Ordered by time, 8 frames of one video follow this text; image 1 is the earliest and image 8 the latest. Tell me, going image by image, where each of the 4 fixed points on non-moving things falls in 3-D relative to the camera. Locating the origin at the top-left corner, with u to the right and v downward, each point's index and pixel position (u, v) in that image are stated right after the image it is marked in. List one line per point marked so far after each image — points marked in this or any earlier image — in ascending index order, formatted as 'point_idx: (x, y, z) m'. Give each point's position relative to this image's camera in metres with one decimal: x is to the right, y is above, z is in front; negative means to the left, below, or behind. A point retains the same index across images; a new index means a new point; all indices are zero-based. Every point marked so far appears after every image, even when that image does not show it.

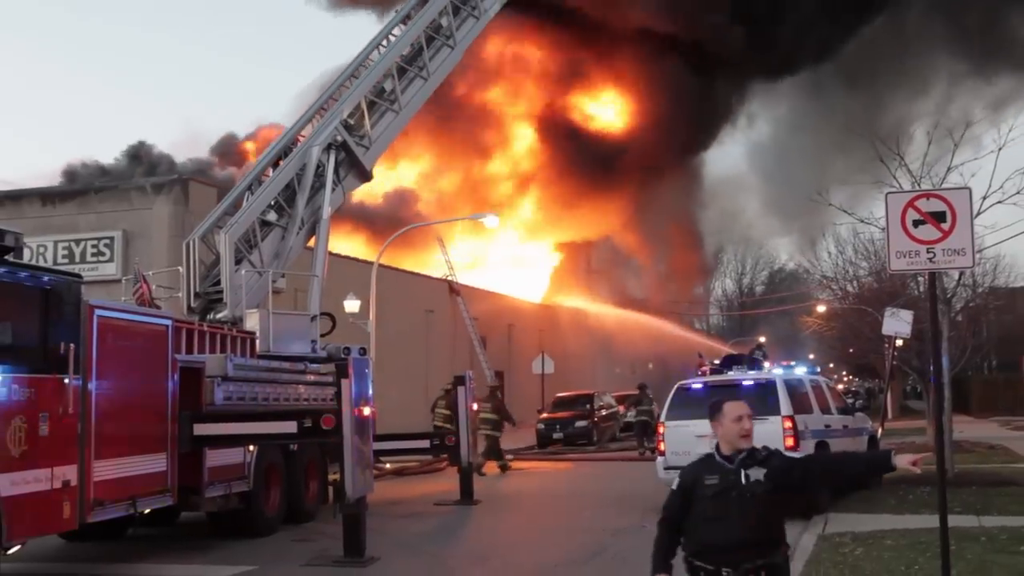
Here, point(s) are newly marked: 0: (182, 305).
0: (-3.6, -0.2, +11.3) m
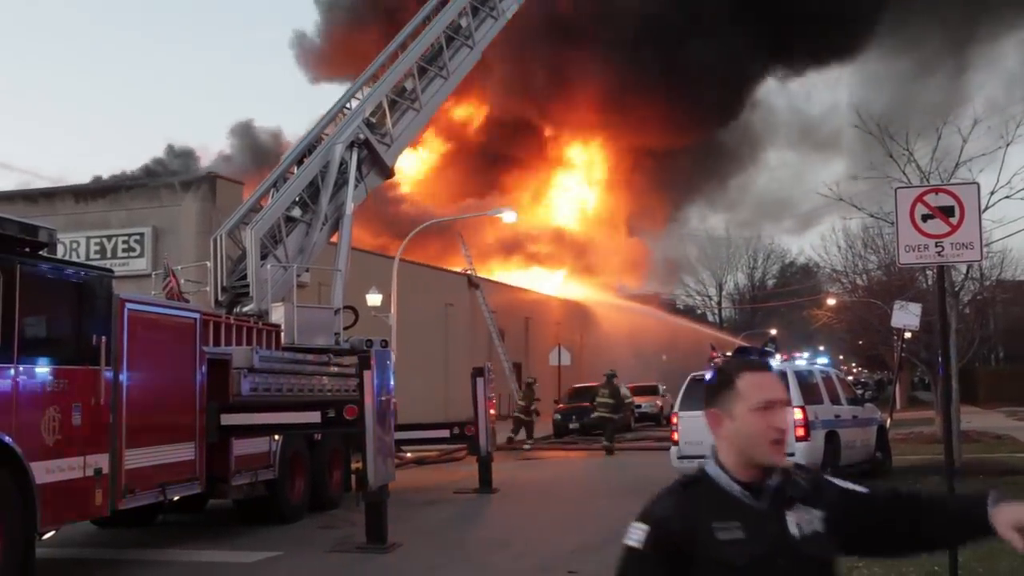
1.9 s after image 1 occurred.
0: (-3.4, -0.1, +11.6) m
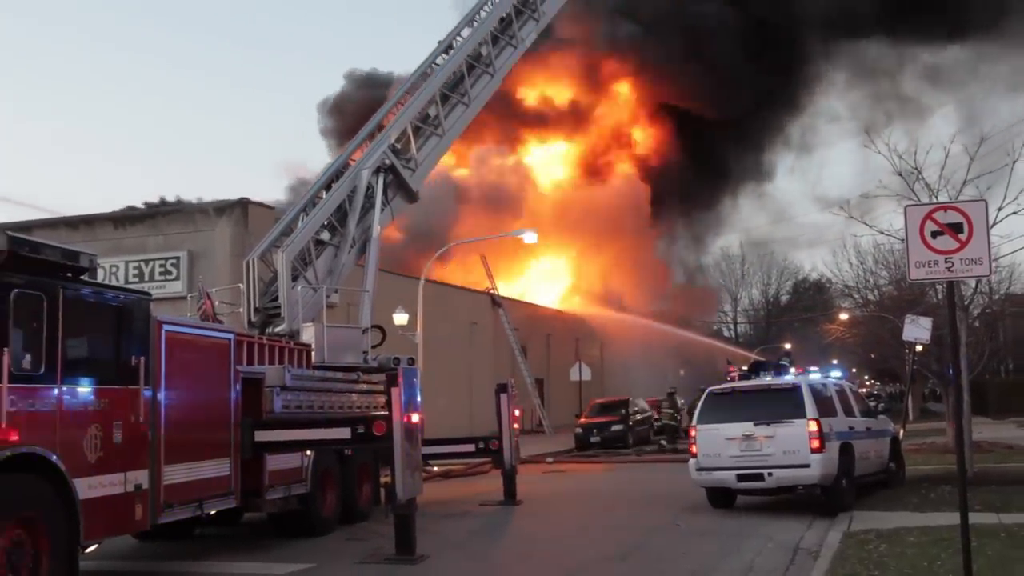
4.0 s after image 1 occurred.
0: (-3.2, -0.4, +12.0) m
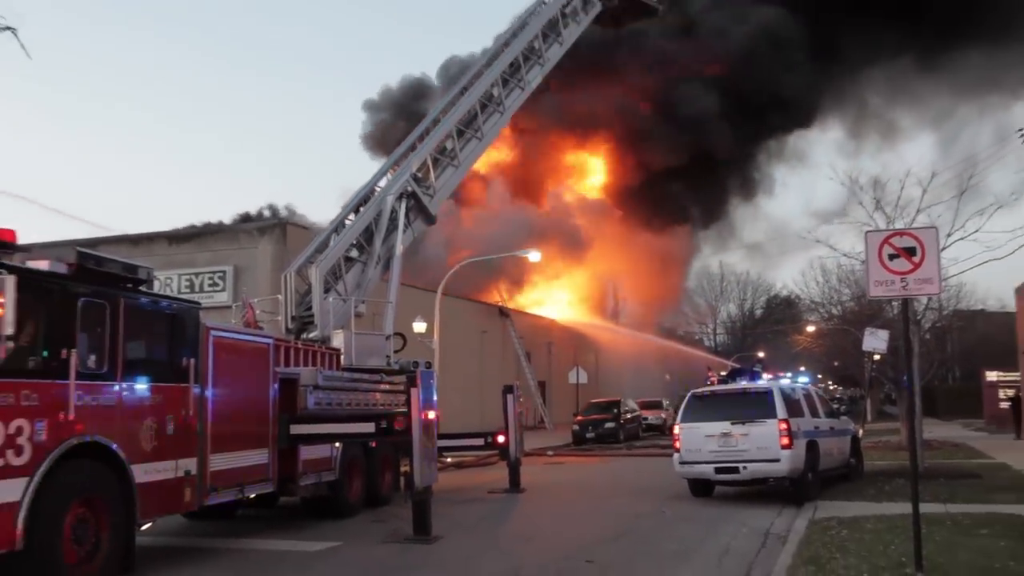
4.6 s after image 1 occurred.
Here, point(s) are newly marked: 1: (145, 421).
0: (-3.1, -0.5, +13.2) m
1: (-3.5, -1.3, +9.2) m
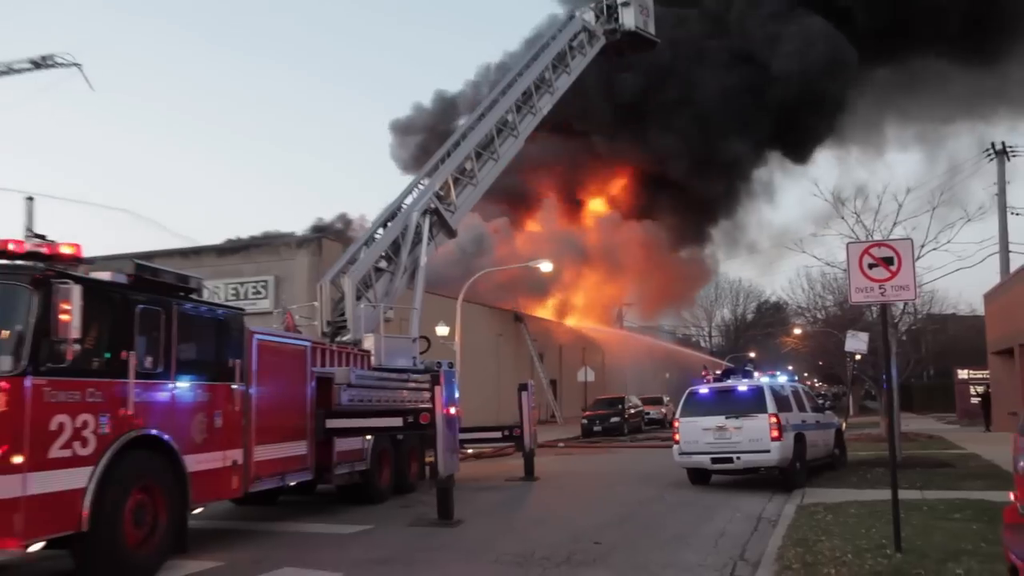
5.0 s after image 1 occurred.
0: (-2.9, -0.6, +14.4) m
1: (-3.3, -1.3, +10.3) m
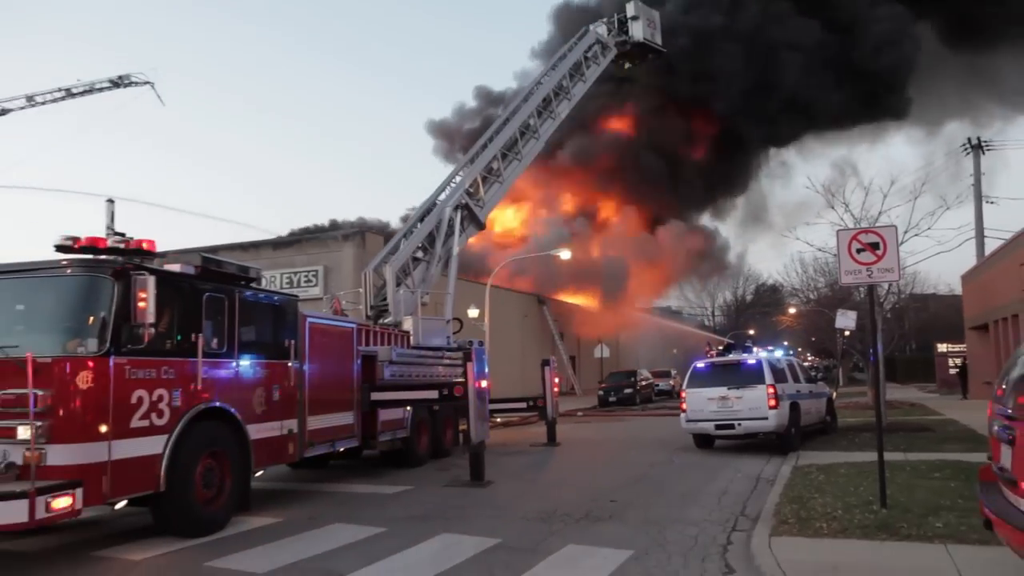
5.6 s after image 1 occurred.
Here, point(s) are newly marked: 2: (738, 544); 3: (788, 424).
0: (-2.5, -0.4, +15.9) m
1: (-3.0, -1.2, +11.9) m
2: (+2.5, -2.9, +10.7) m
3: (+3.8, -1.9, +13.5) m
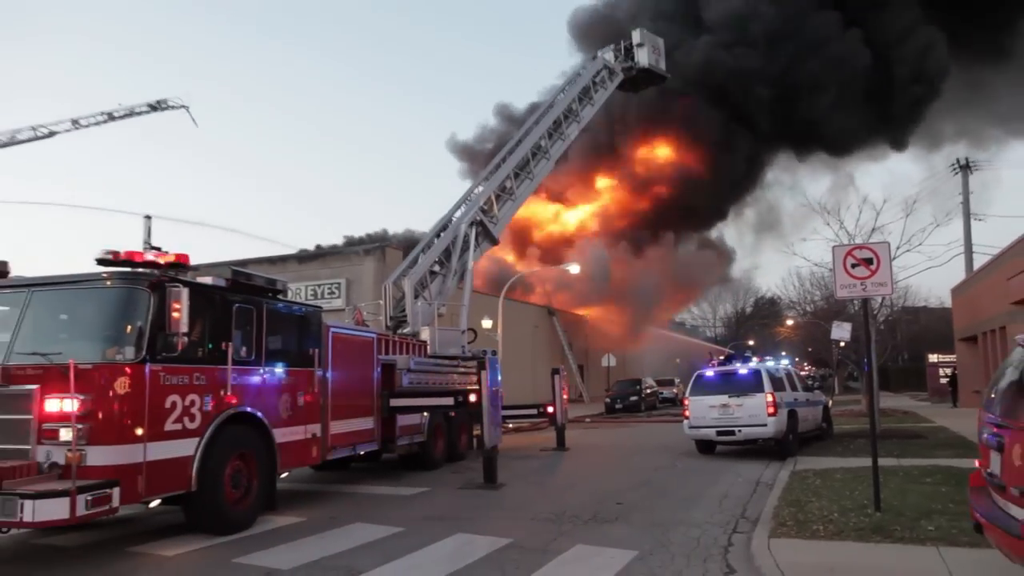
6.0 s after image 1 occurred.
0: (-2.3, -0.6, +16.7) m
1: (-2.9, -1.4, +12.6) m
2: (+2.6, -3.0, +11.4) m
3: (+4.0, -2.1, +14.2) m
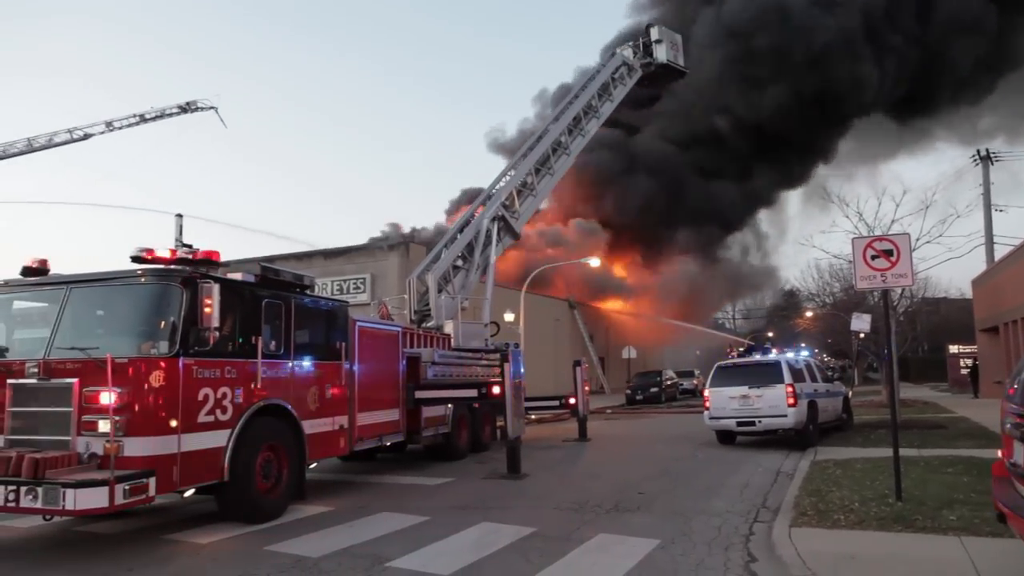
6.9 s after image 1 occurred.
0: (-1.9, -0.5, +17.0) m
1: (-2.6, -1.3, +13.0) m
2: (+2.9, -2.9, +11.6) m
3: (+4.3, -2.0, +14.3) m
